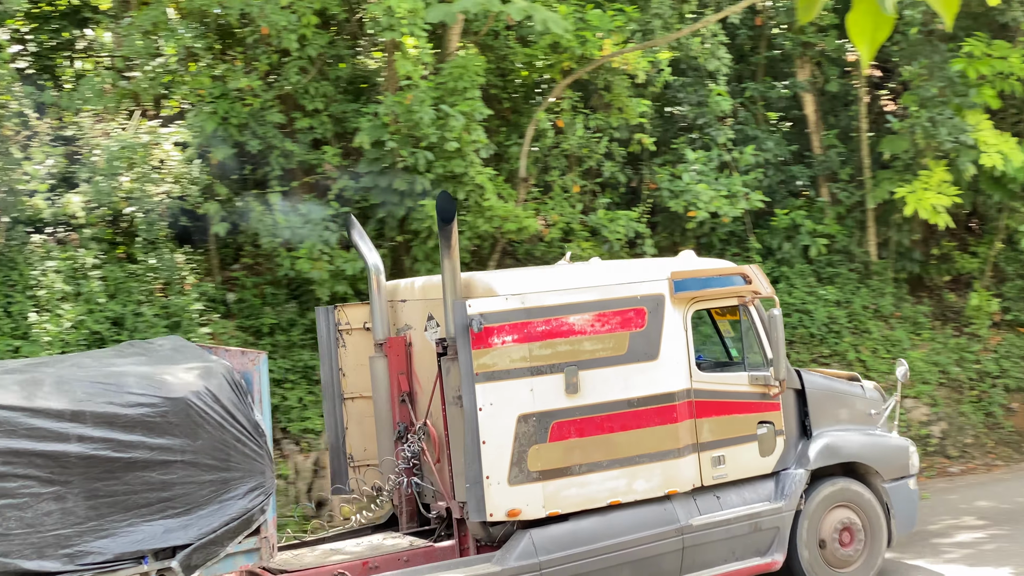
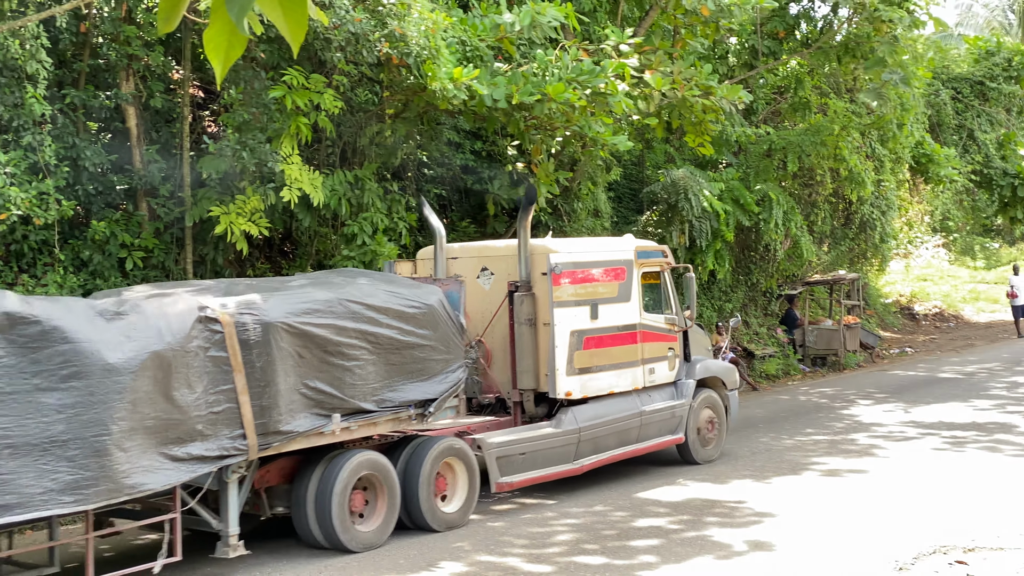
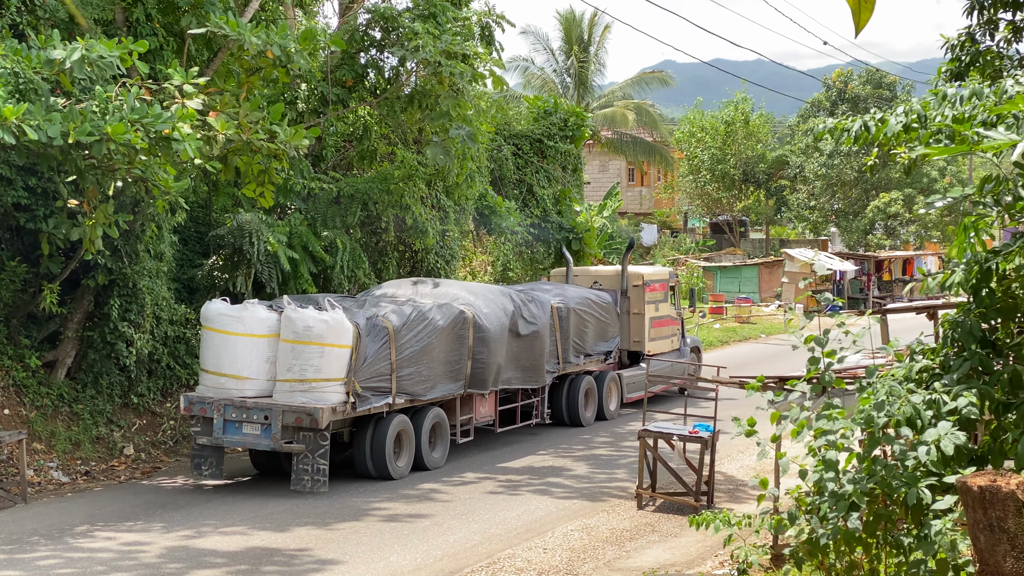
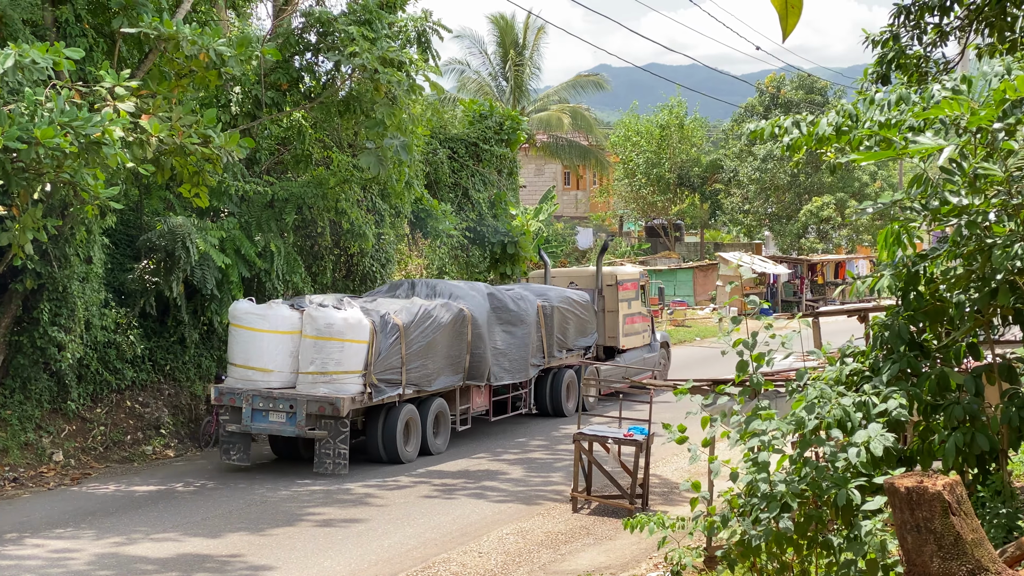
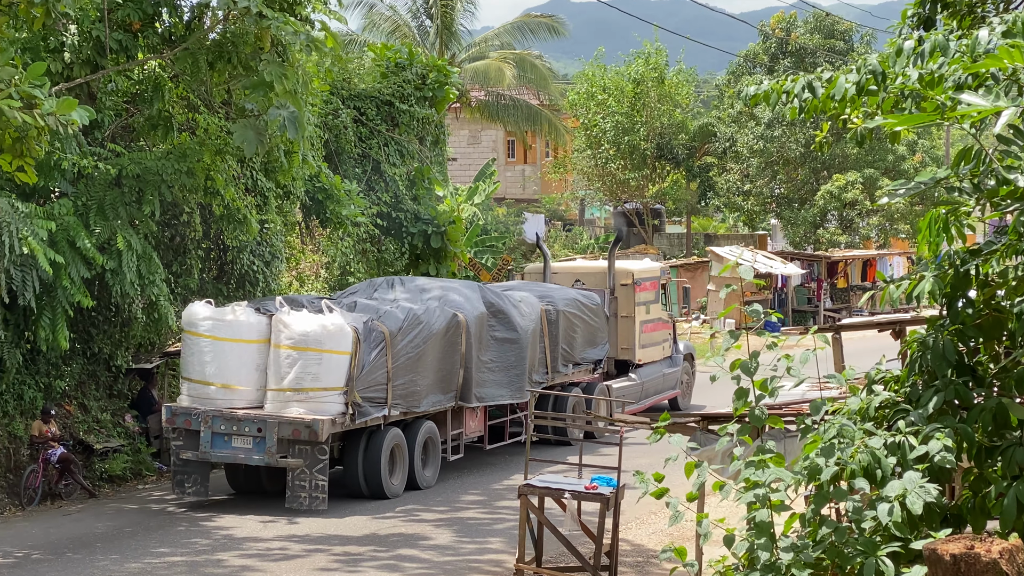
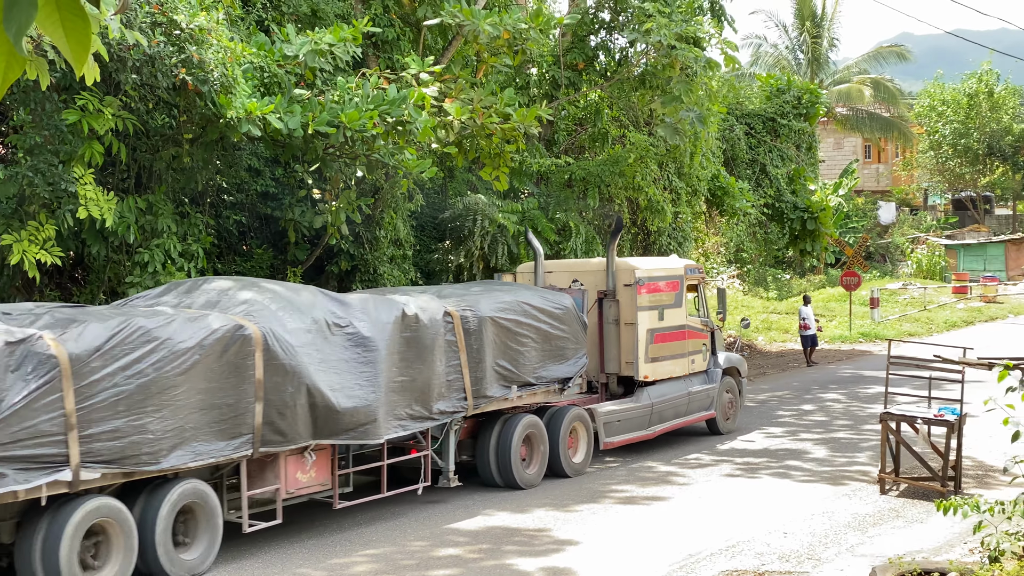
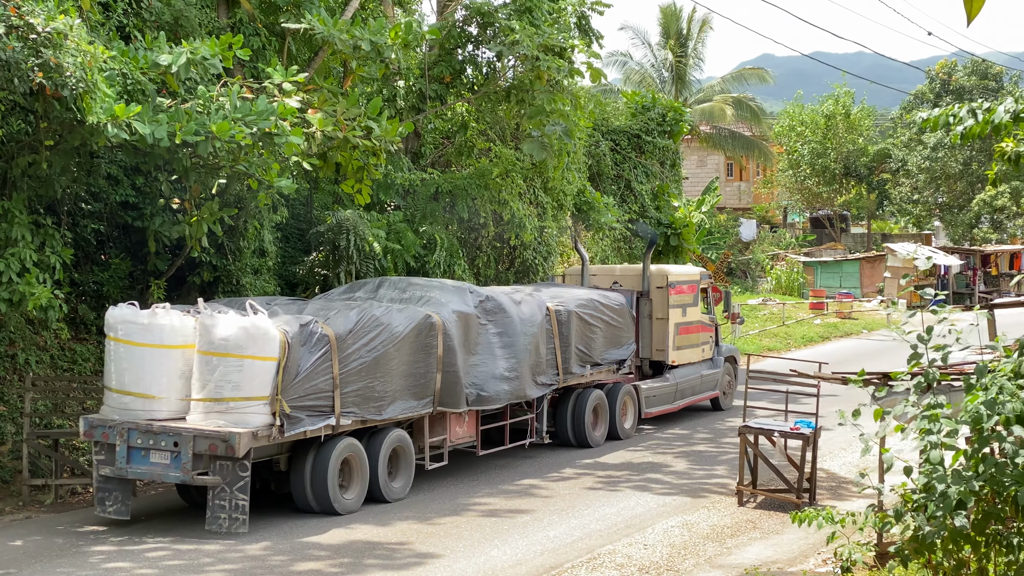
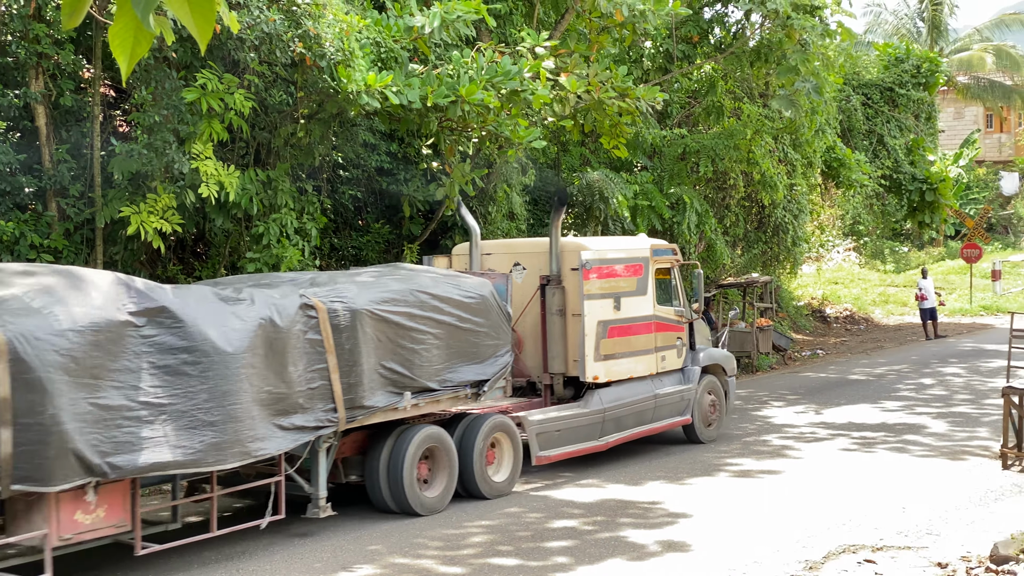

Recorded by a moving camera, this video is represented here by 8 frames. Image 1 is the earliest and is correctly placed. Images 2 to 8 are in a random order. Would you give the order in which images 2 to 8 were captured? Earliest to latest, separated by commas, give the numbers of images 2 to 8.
2, 8, 6, 7, 3, 4, 5
